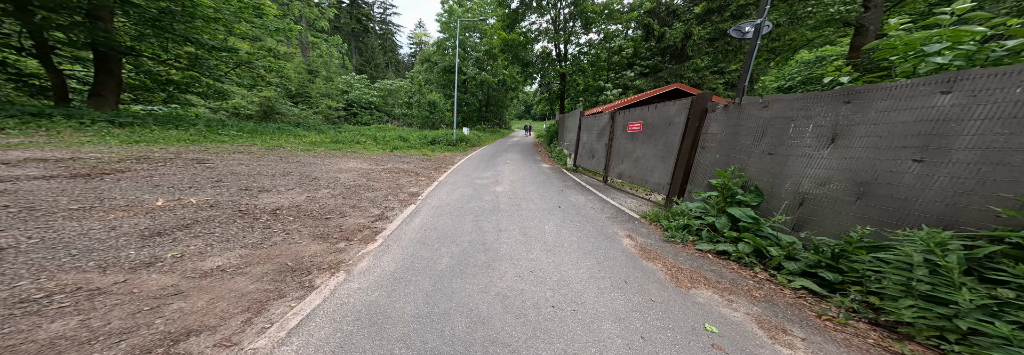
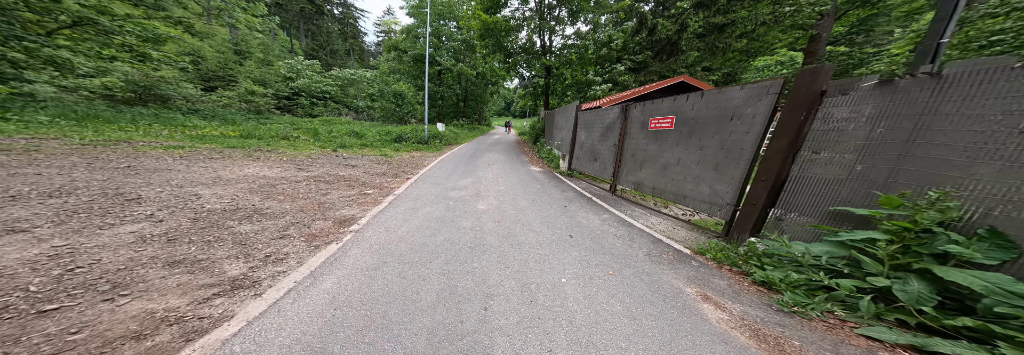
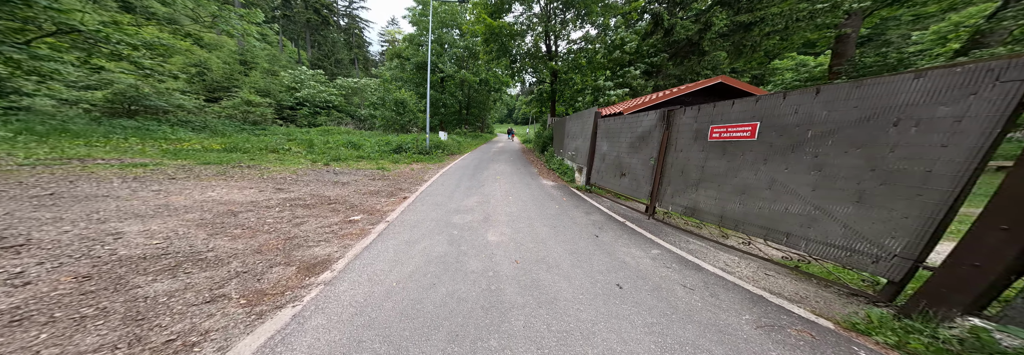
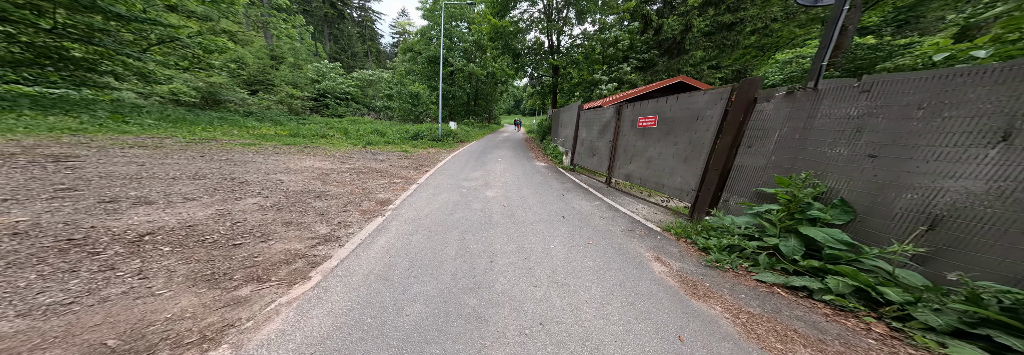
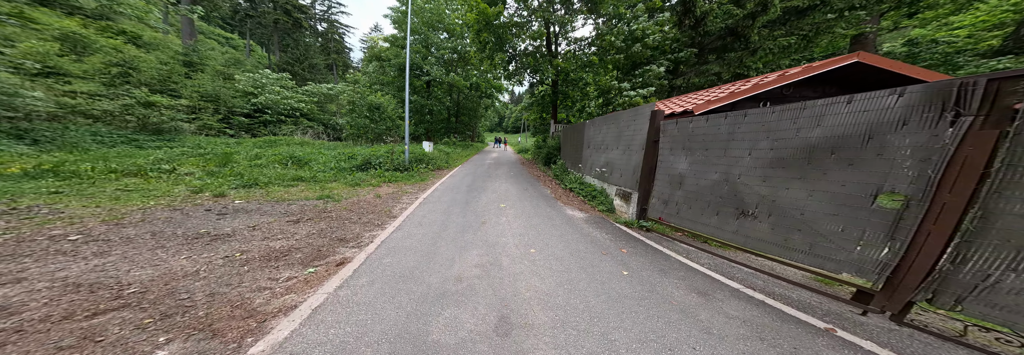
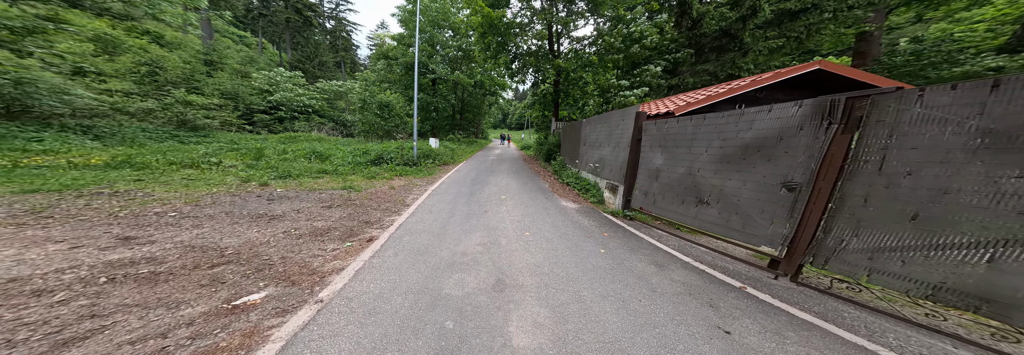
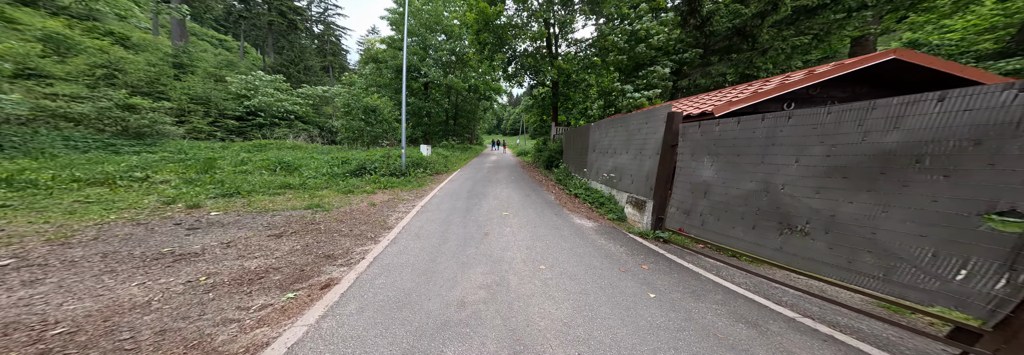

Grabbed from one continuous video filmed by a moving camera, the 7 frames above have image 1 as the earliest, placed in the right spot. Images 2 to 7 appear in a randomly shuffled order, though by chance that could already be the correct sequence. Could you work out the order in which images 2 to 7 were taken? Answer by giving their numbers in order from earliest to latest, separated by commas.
4, 2, 3, 6, 5, 7
